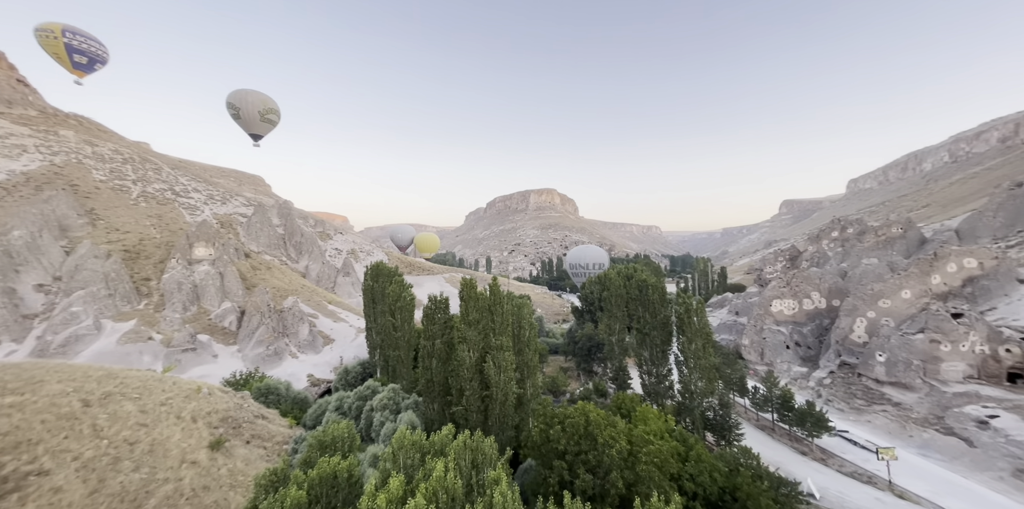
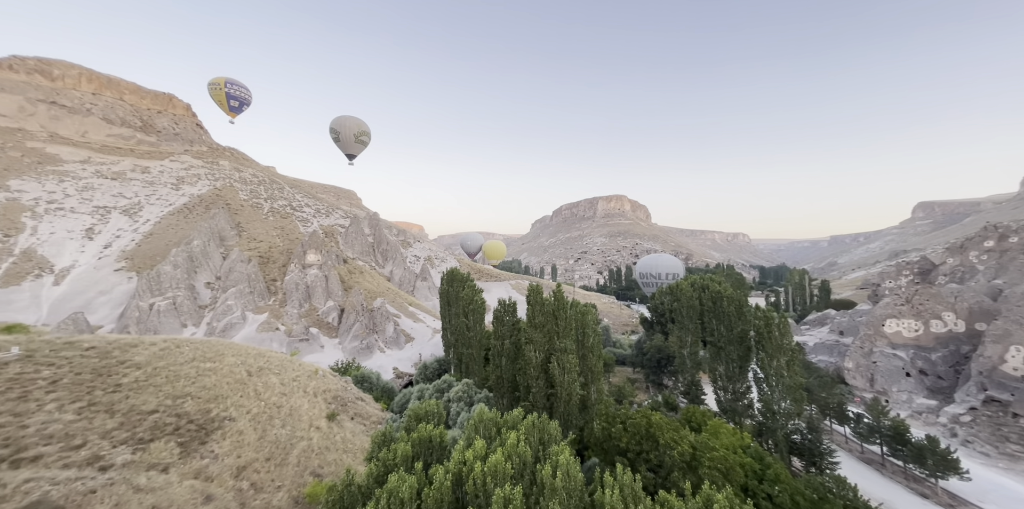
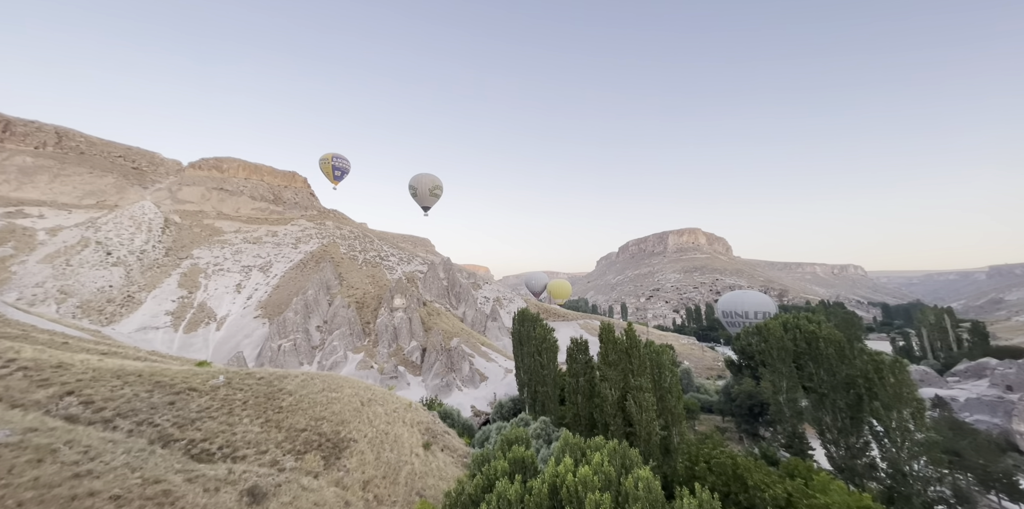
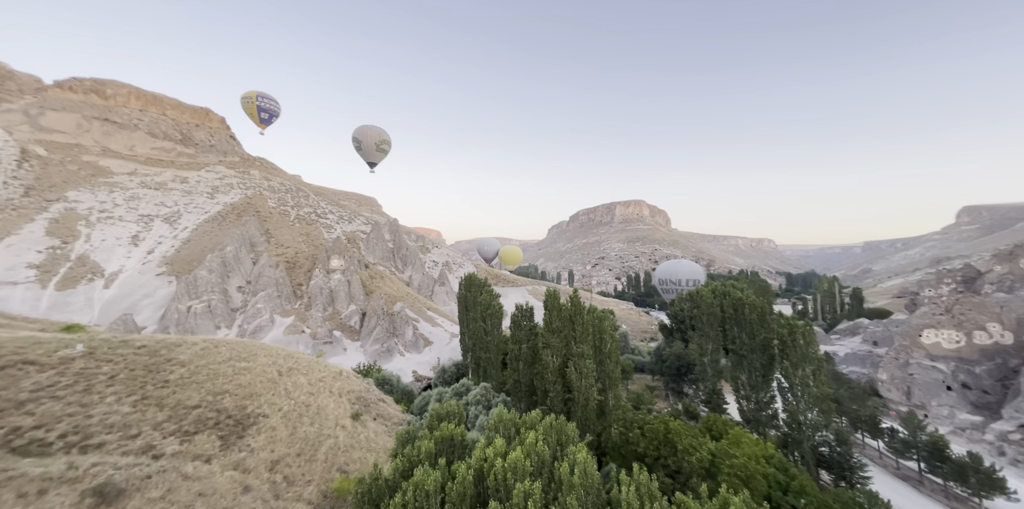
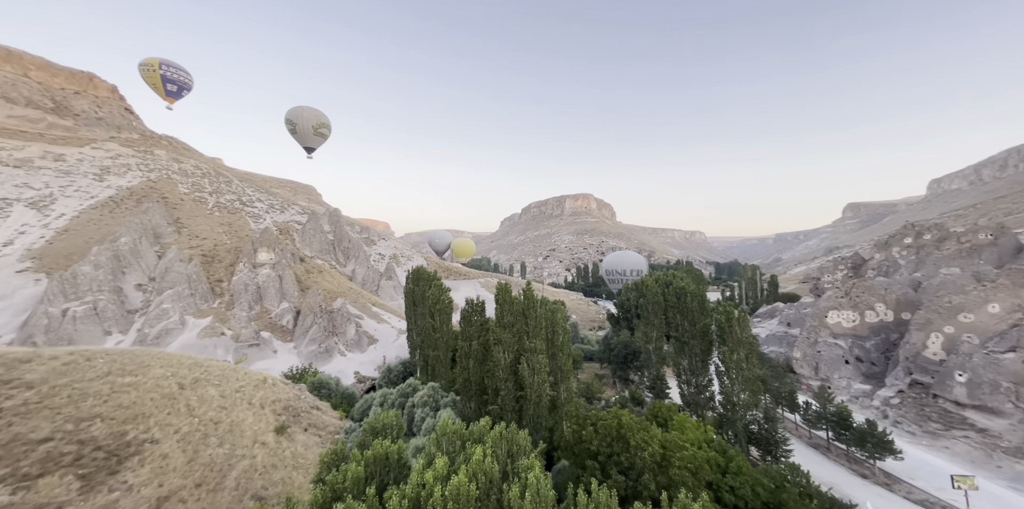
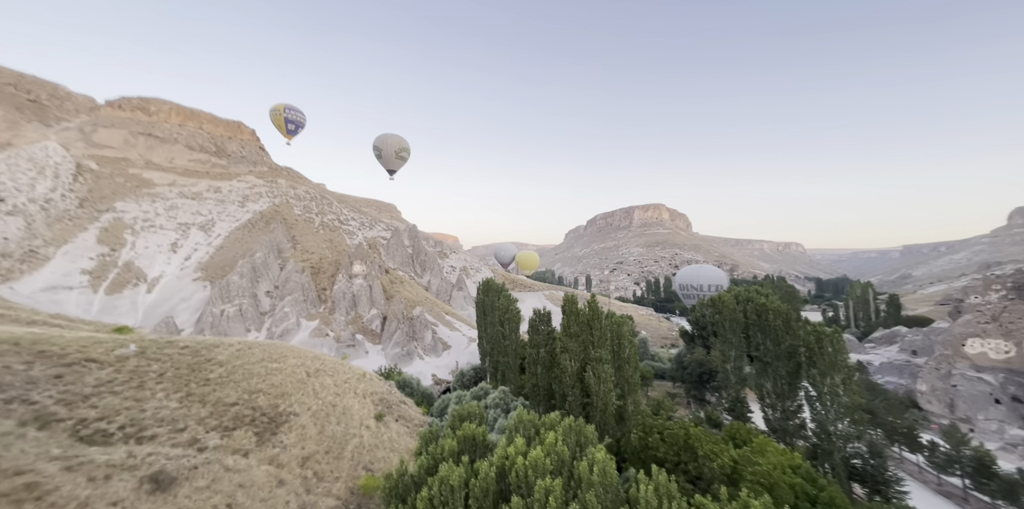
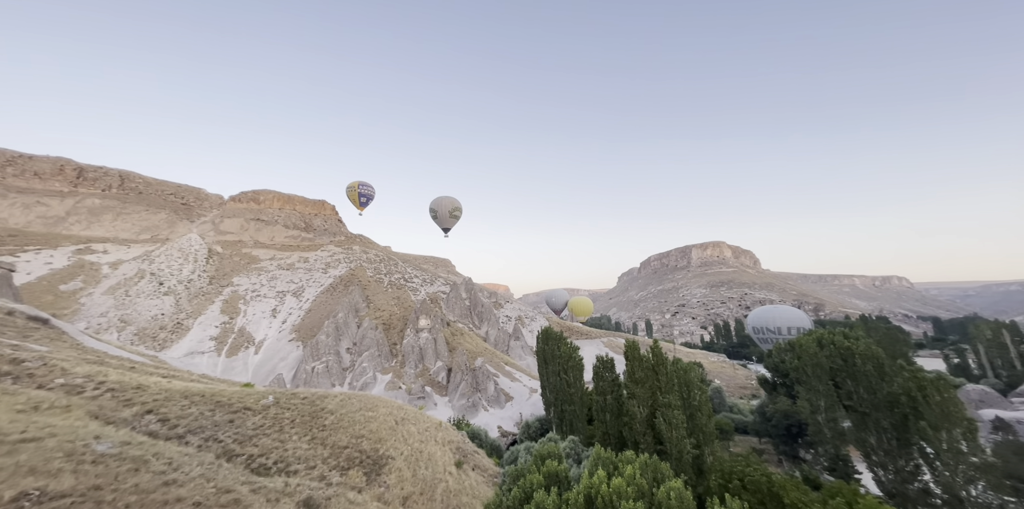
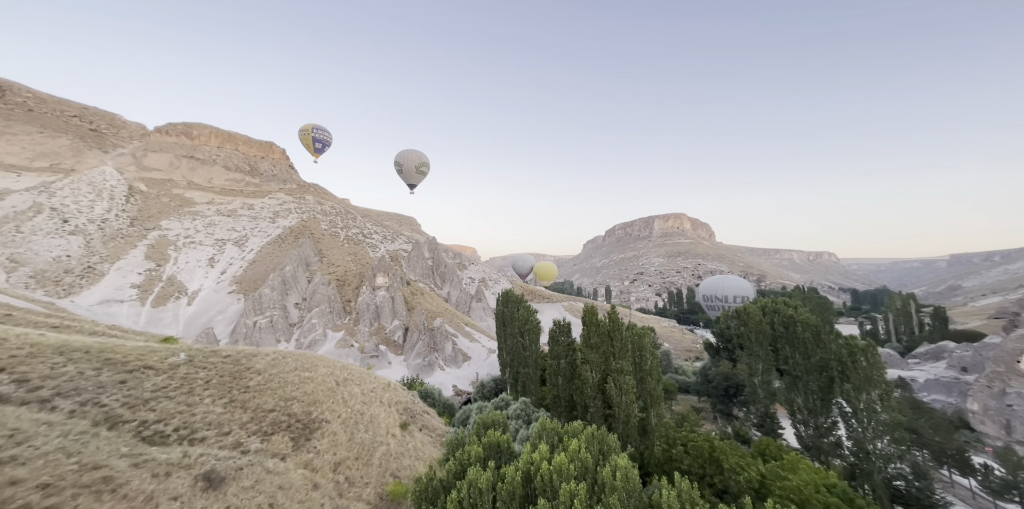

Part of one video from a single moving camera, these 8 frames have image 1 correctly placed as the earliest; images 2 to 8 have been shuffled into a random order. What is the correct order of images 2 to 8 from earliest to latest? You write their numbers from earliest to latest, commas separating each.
5, 2, 4, 6, 8, 3, 7
